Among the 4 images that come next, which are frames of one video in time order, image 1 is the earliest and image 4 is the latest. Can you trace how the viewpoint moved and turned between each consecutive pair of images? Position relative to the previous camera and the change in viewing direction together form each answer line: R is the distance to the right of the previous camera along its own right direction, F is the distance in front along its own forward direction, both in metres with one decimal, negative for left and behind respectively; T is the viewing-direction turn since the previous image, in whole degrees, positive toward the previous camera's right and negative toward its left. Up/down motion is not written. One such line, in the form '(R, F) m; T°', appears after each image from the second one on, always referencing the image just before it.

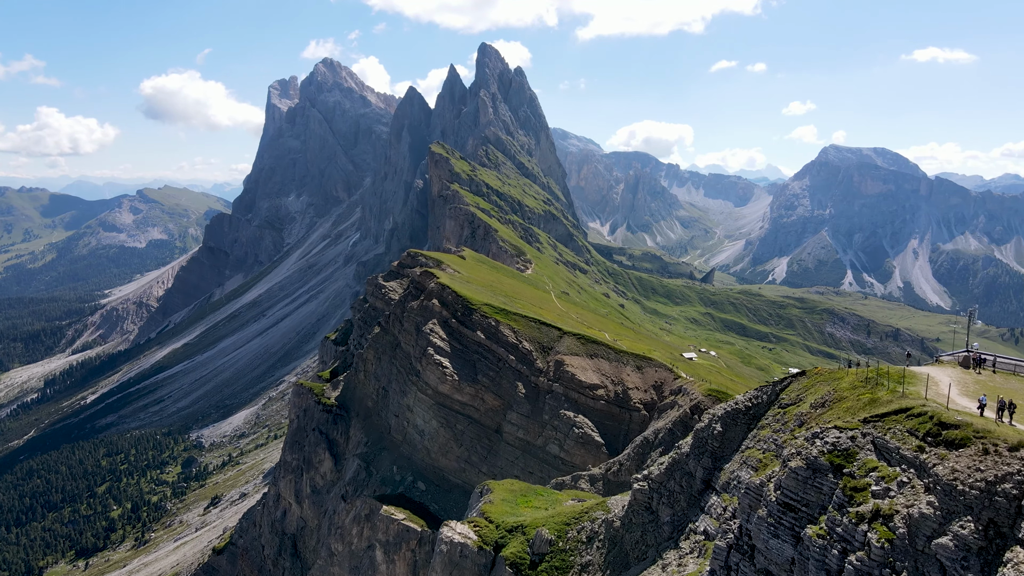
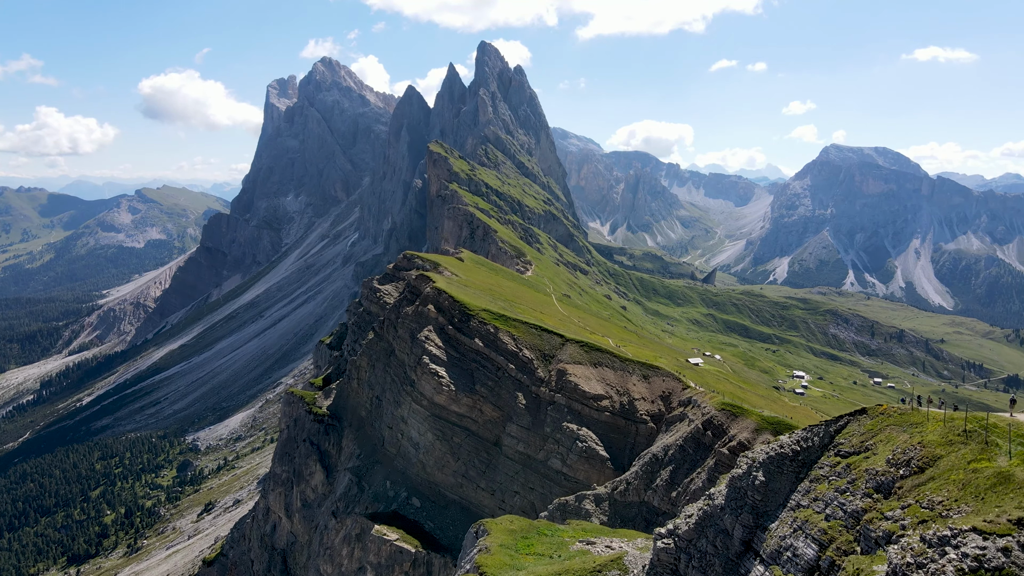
(0.0, +3.7) m; 0°
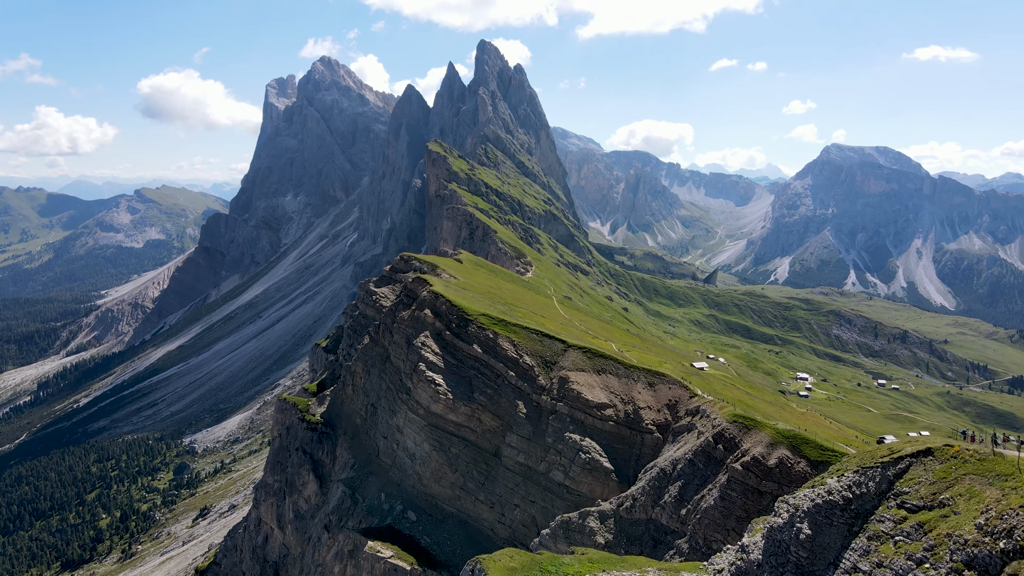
(0.0, +2.7) m; 0°
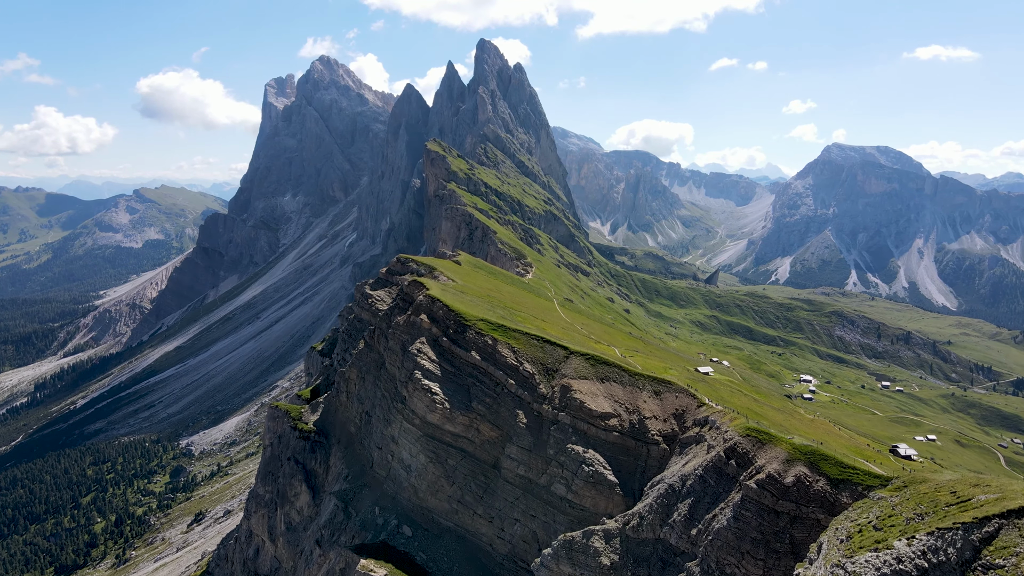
(0.0, +2.7) m; 0°
